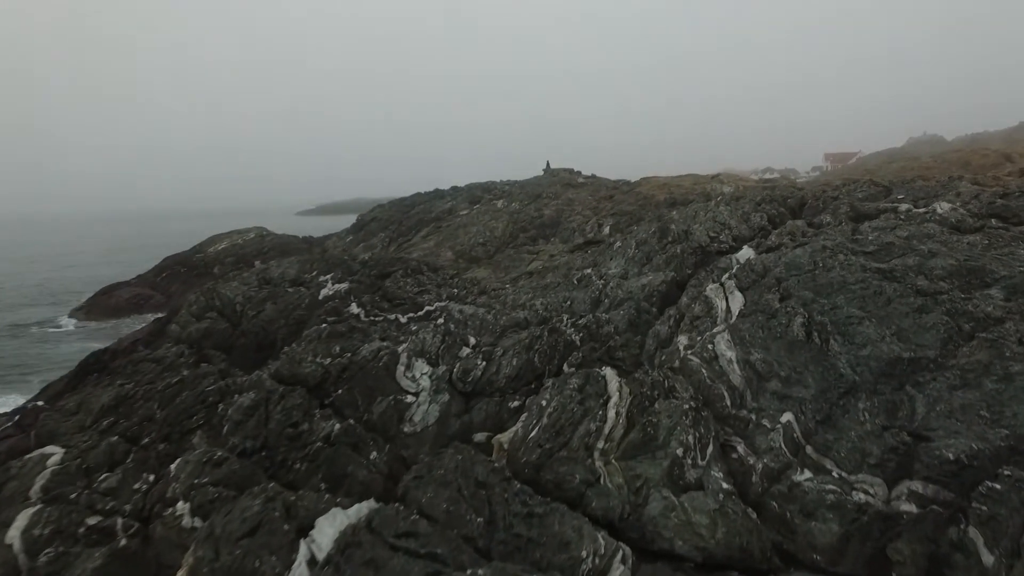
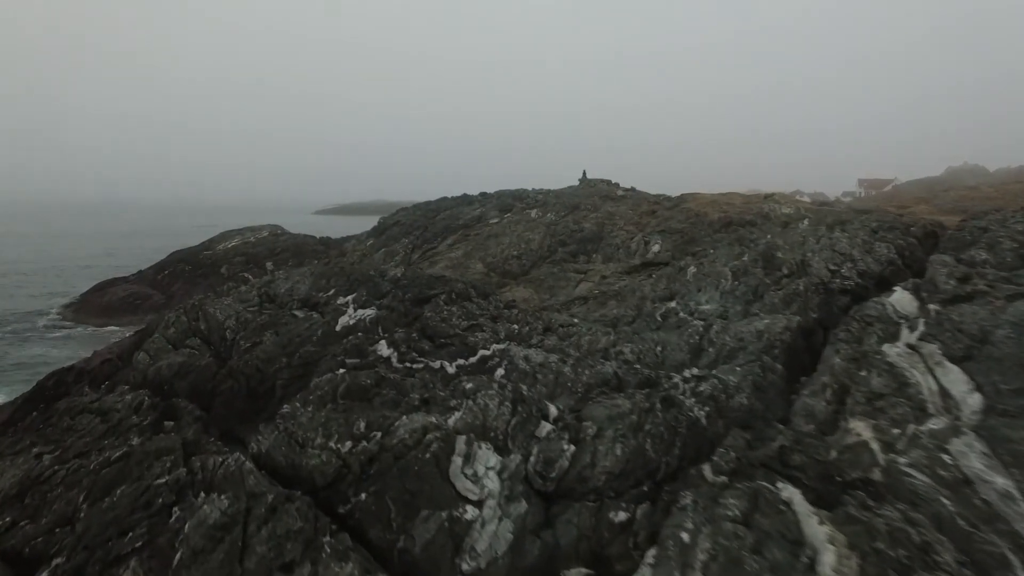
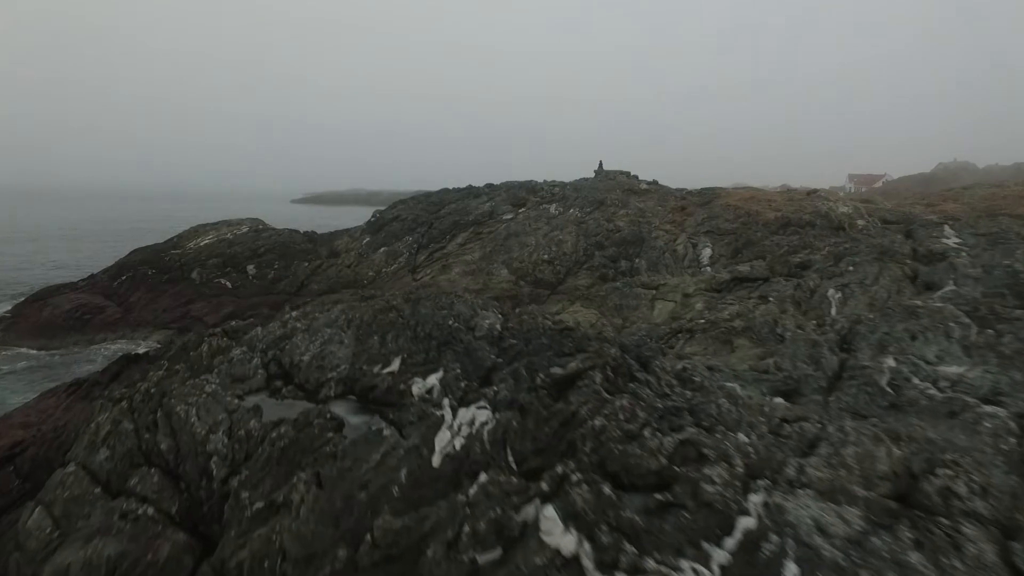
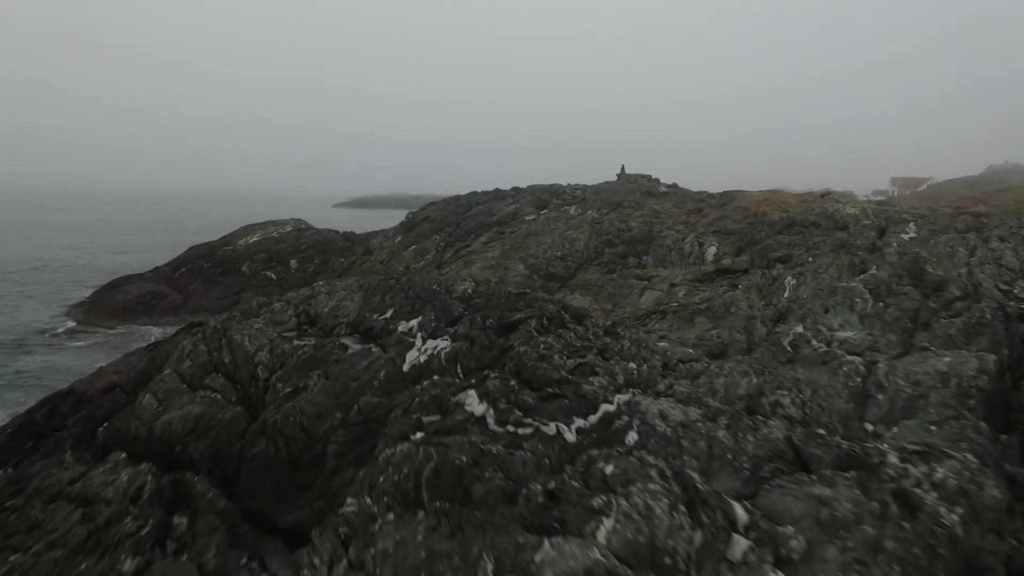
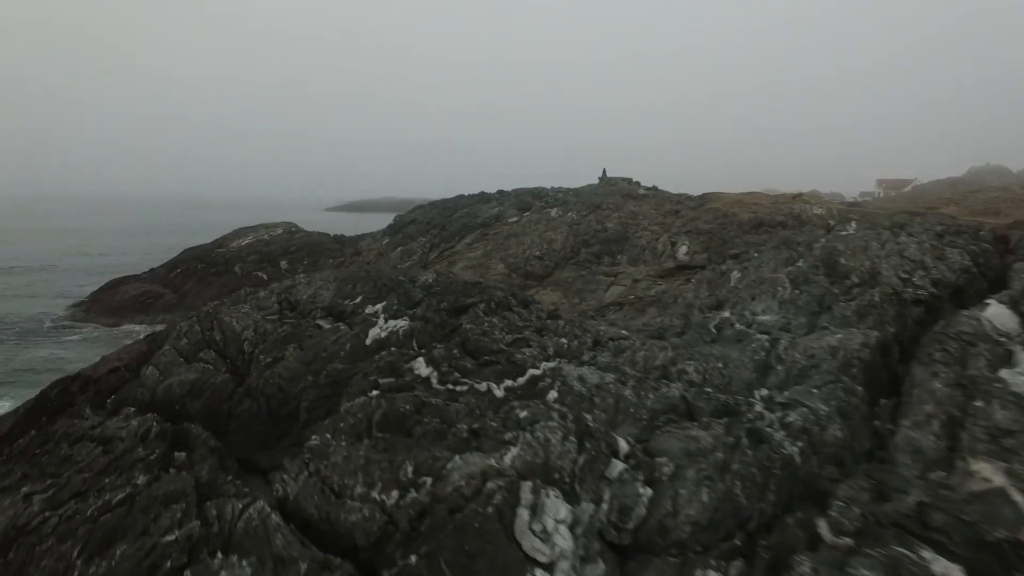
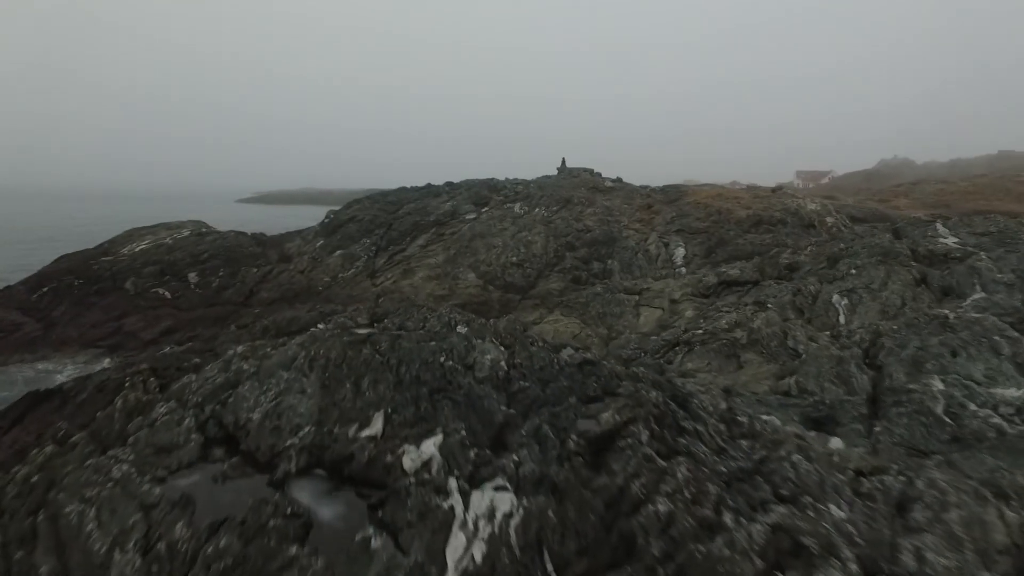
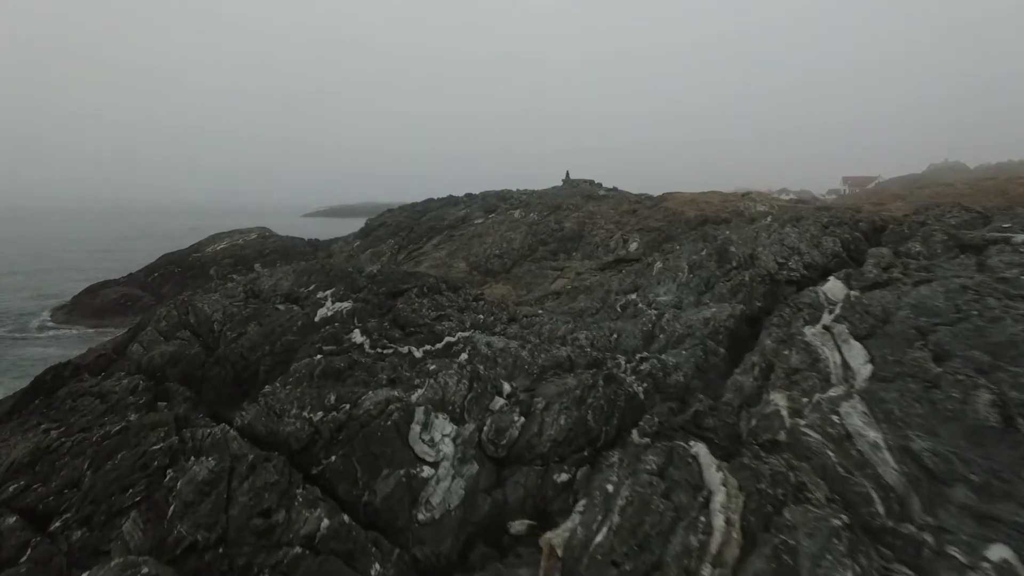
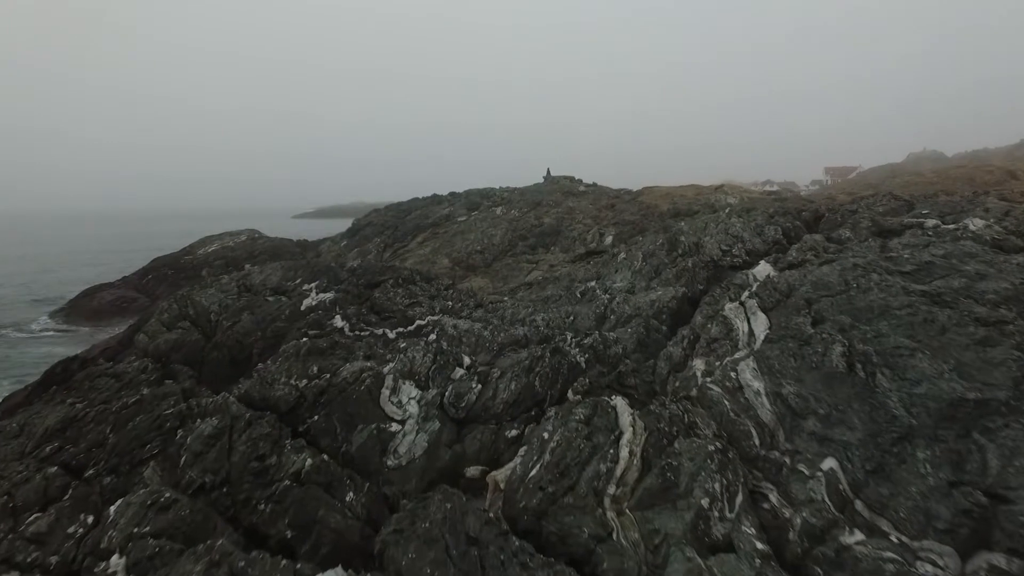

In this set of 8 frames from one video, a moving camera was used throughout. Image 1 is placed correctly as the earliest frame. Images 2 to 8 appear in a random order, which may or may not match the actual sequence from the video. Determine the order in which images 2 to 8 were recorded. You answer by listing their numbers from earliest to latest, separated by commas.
8, 7, 2, 5, 4, 3, 6
